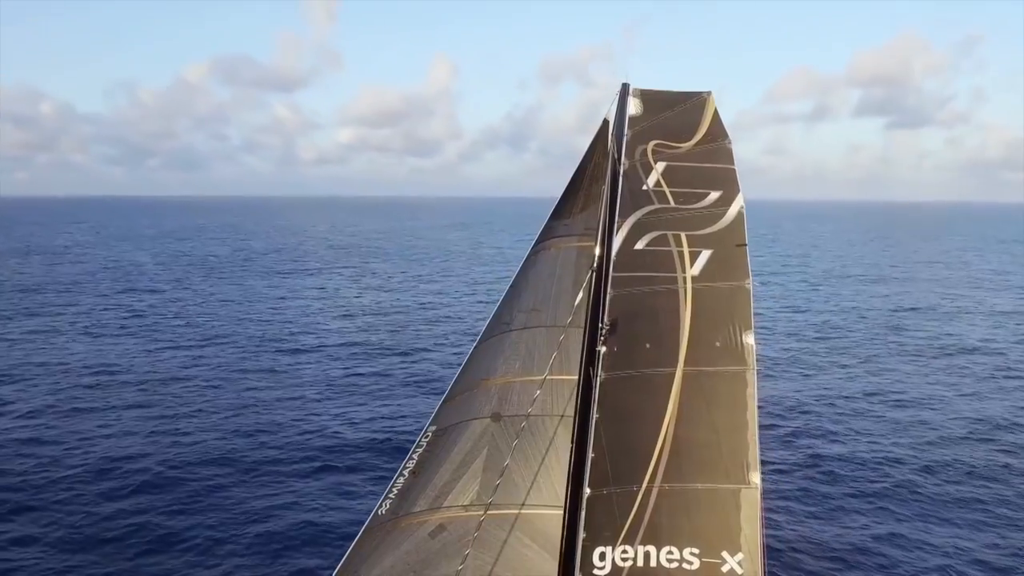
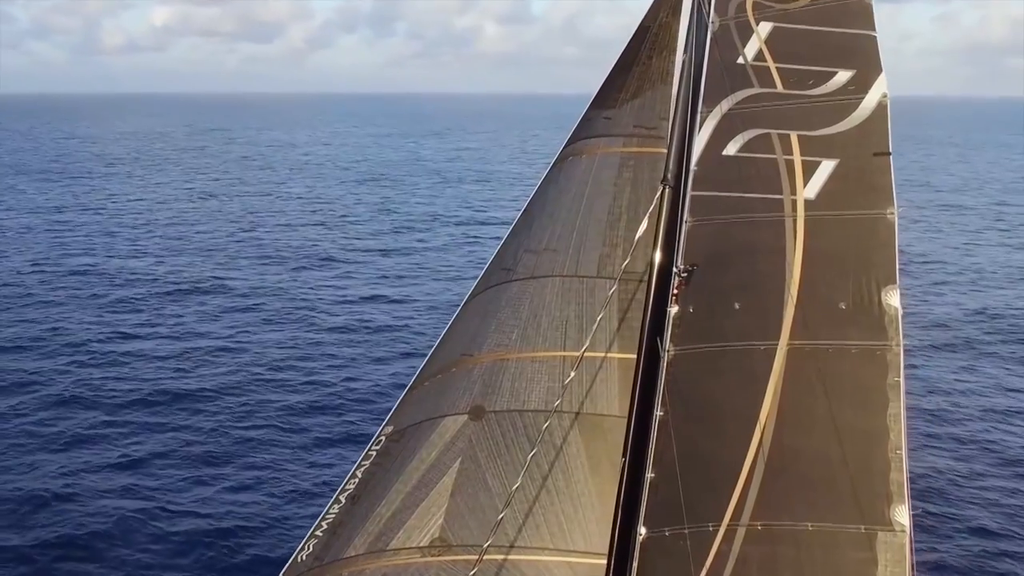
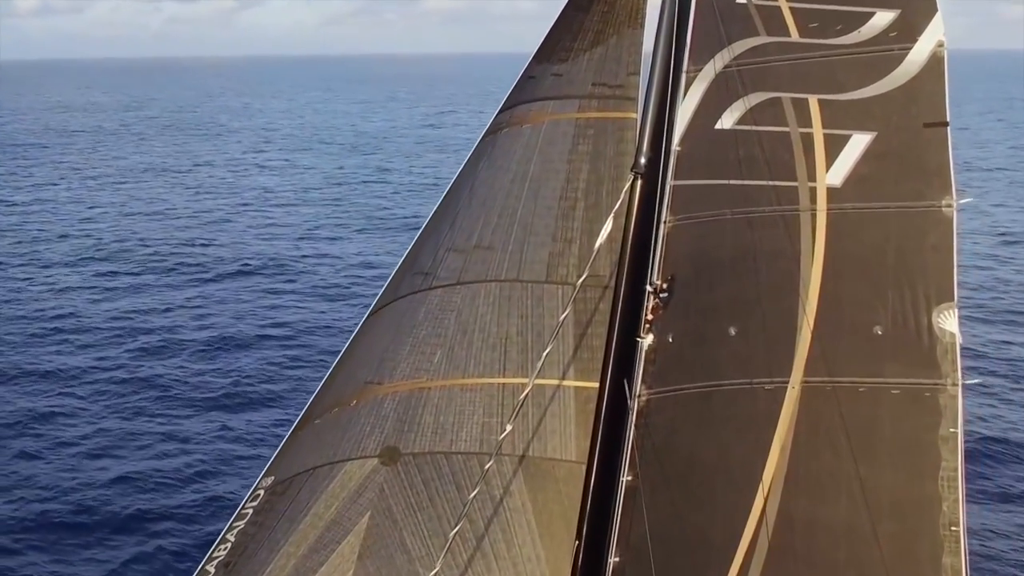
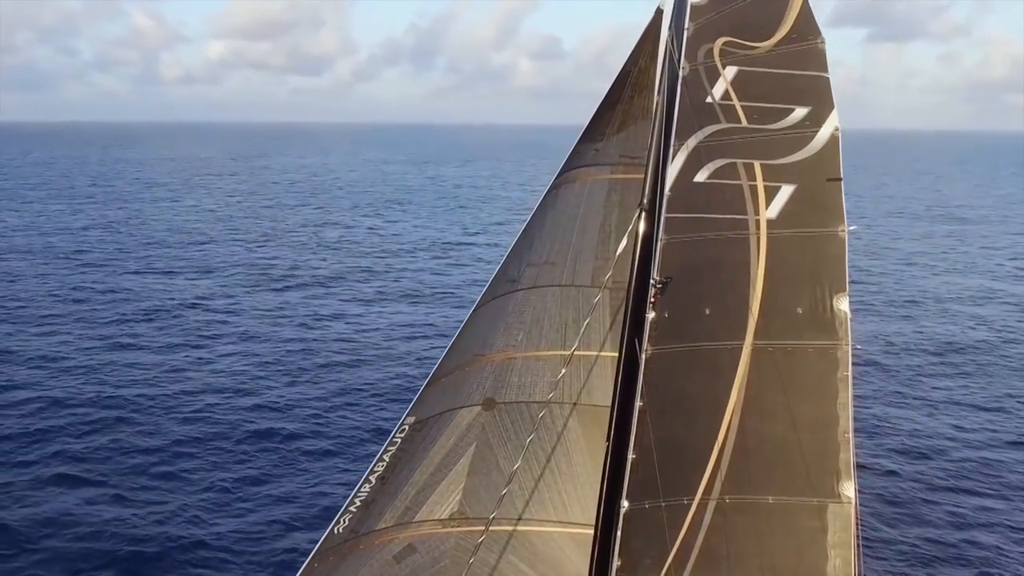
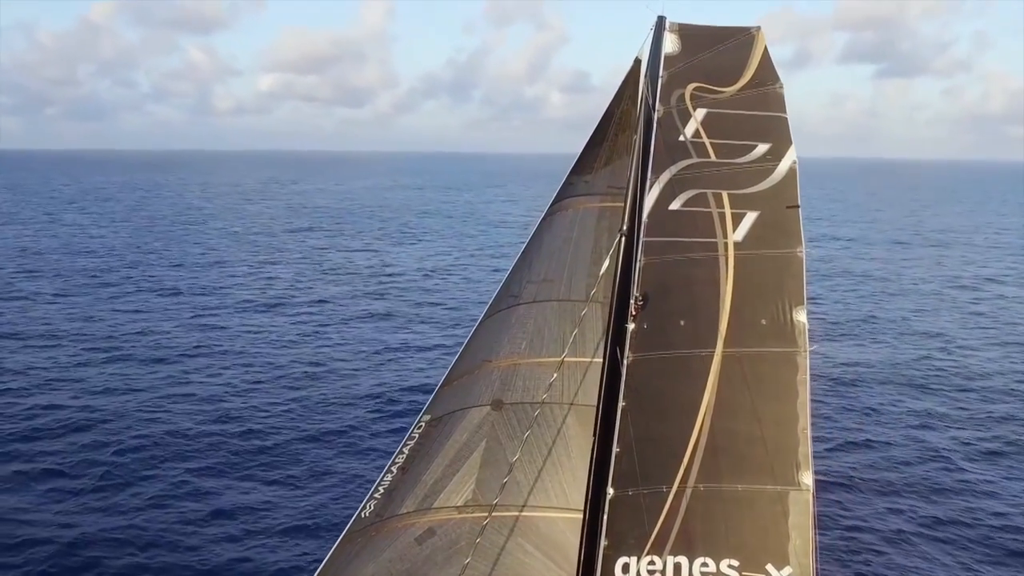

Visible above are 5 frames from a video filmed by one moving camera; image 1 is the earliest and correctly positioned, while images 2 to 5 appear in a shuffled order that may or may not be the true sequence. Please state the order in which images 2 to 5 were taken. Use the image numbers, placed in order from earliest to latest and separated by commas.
5, 4, 2, 3
